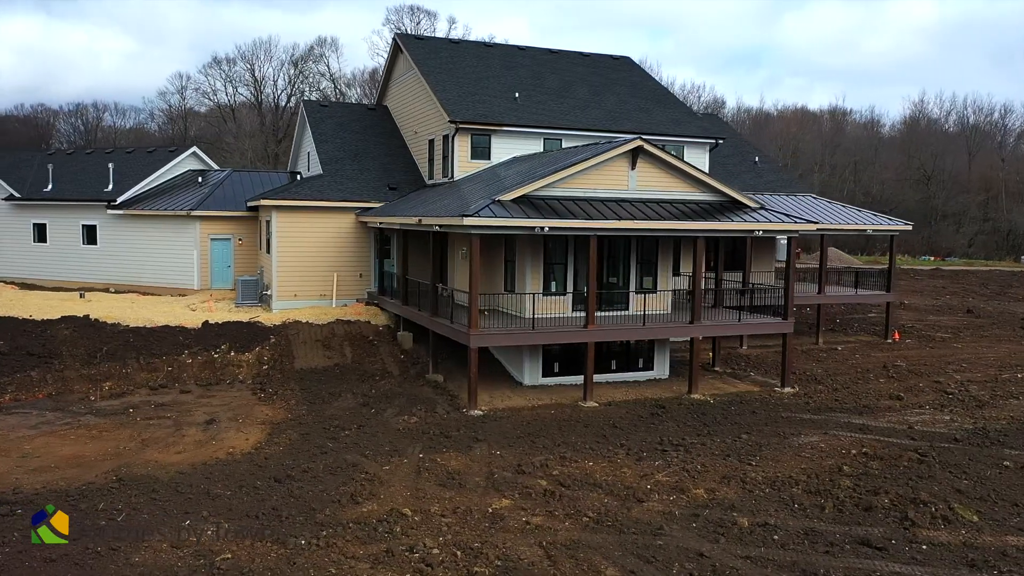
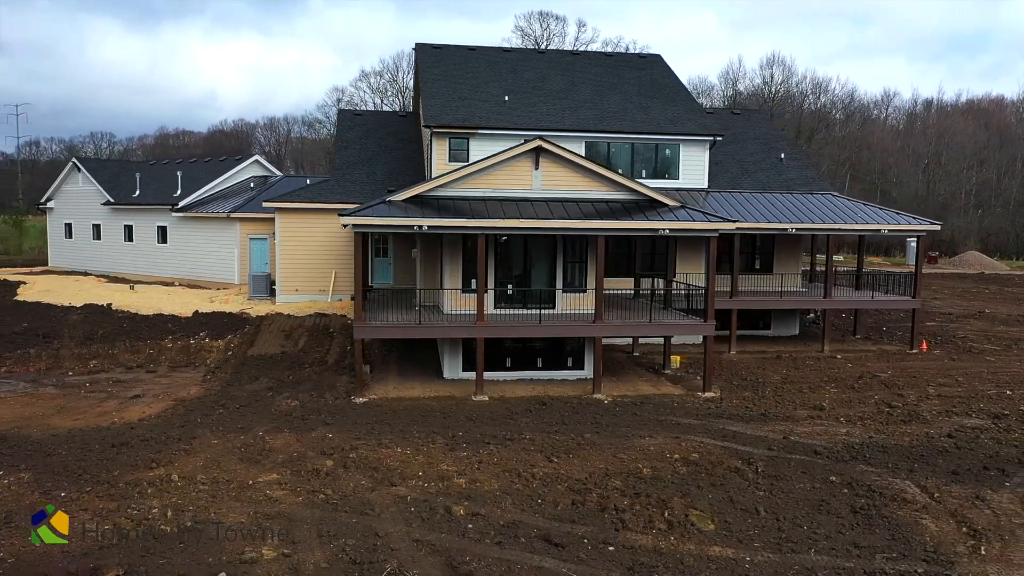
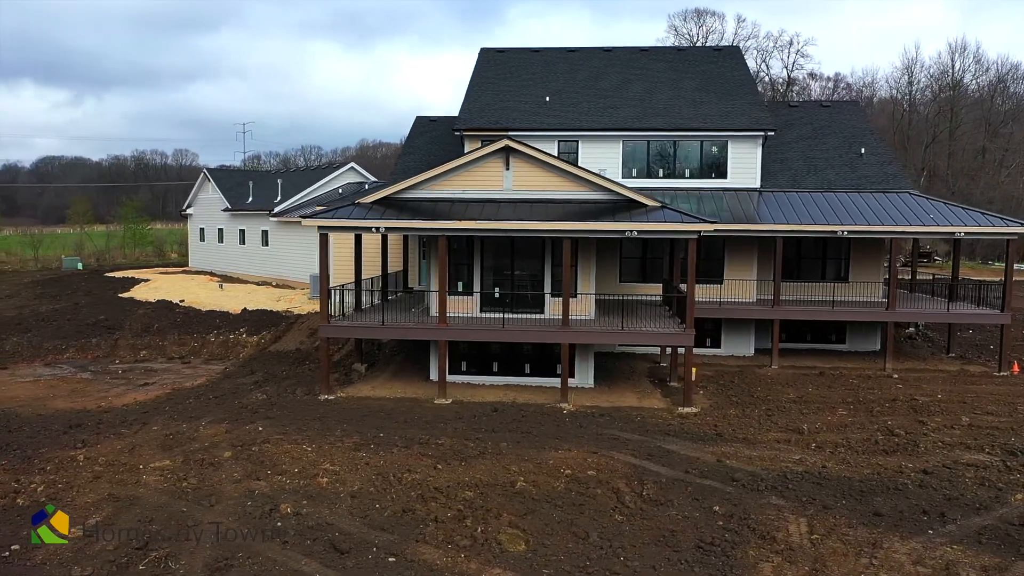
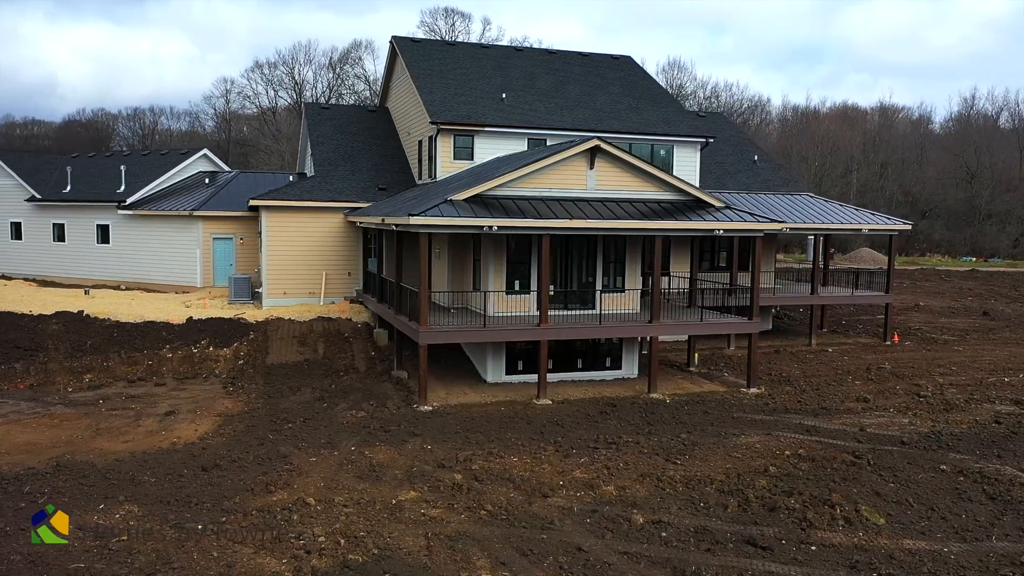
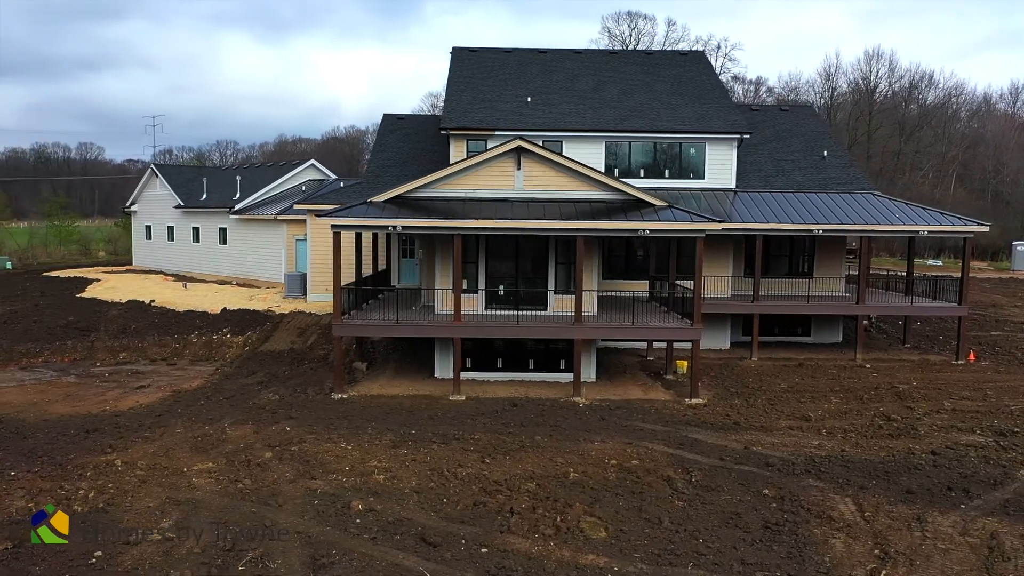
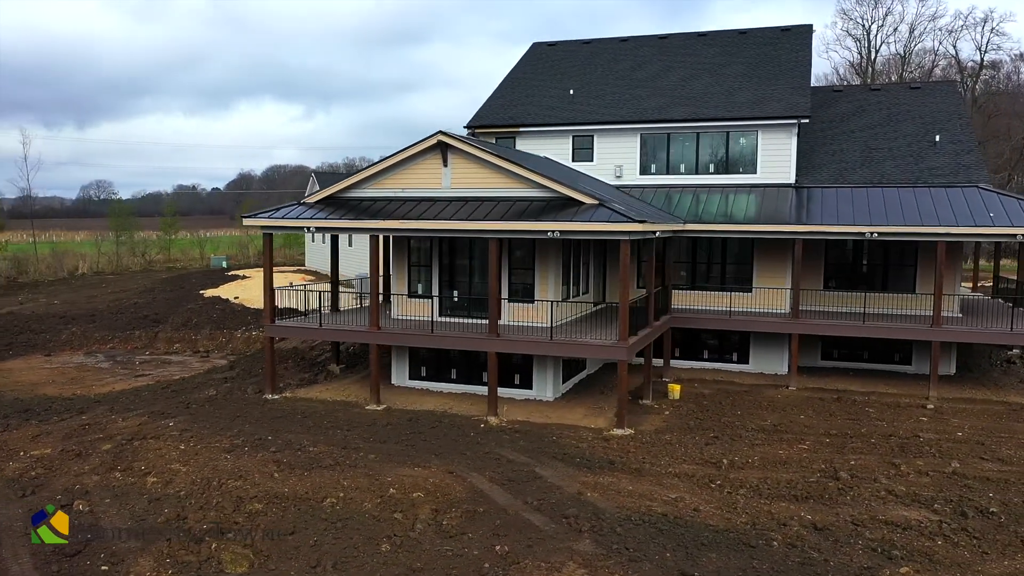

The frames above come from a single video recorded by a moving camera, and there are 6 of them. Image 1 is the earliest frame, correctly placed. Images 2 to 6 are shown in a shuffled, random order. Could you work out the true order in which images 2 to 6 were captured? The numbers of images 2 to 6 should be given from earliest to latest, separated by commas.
4, 2, 5, 3, 6
